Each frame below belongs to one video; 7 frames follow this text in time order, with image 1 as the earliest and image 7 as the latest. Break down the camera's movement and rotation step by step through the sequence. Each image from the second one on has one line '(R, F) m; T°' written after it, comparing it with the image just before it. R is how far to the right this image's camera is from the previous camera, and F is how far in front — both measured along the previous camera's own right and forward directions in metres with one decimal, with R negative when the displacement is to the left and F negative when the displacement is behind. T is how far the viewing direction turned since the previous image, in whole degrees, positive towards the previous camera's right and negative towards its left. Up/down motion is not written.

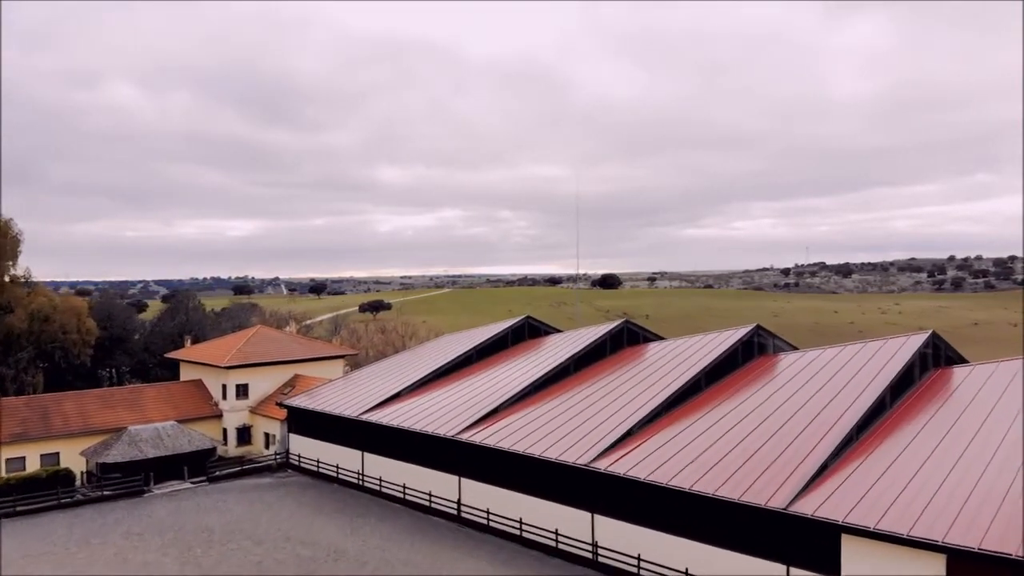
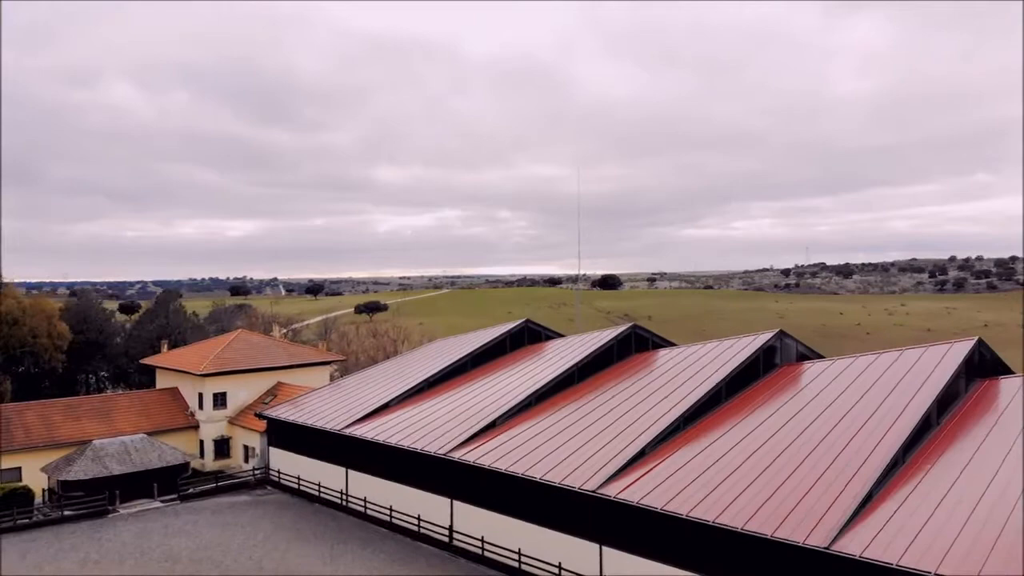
(0.0, +0.6) m; 0°
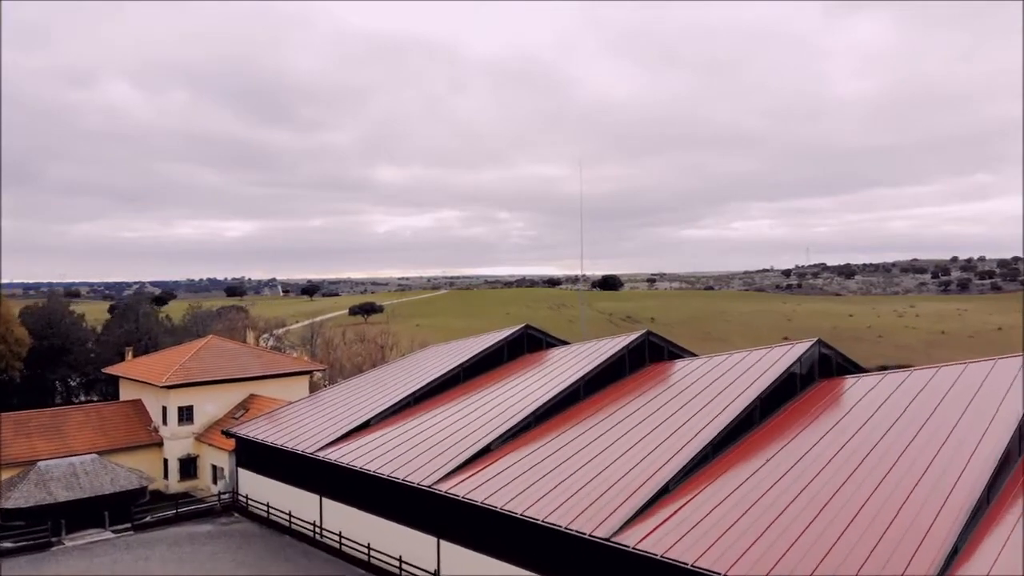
(0.0, +0.9) m; 0°
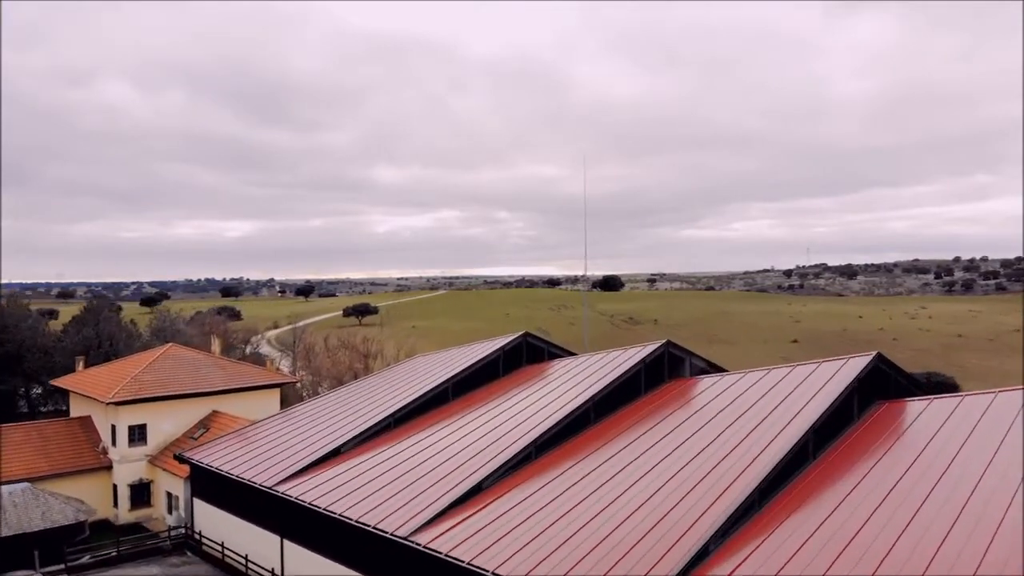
(0.0, +0.9) m; 0°
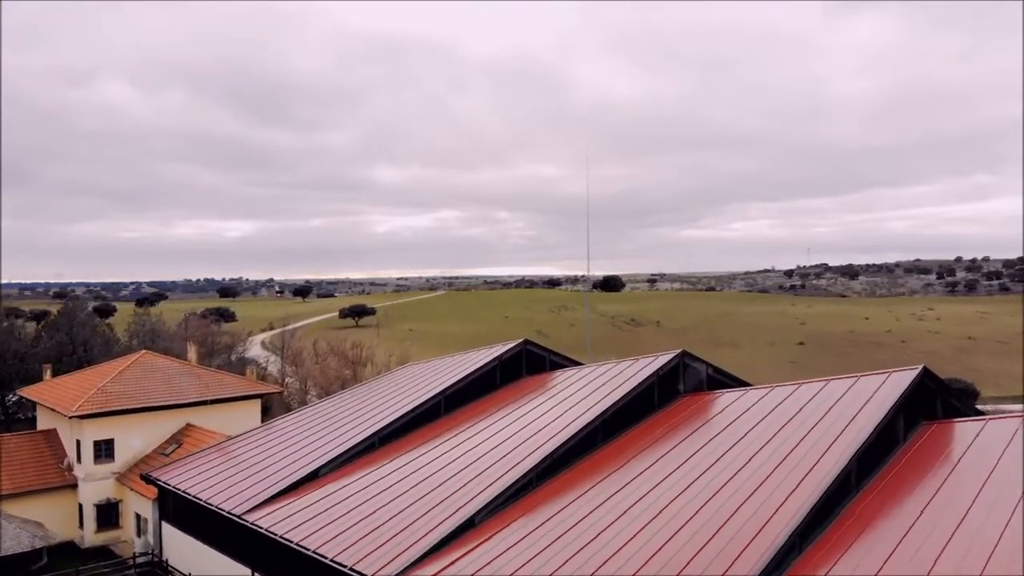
(0.0, +0.5) m; 0°
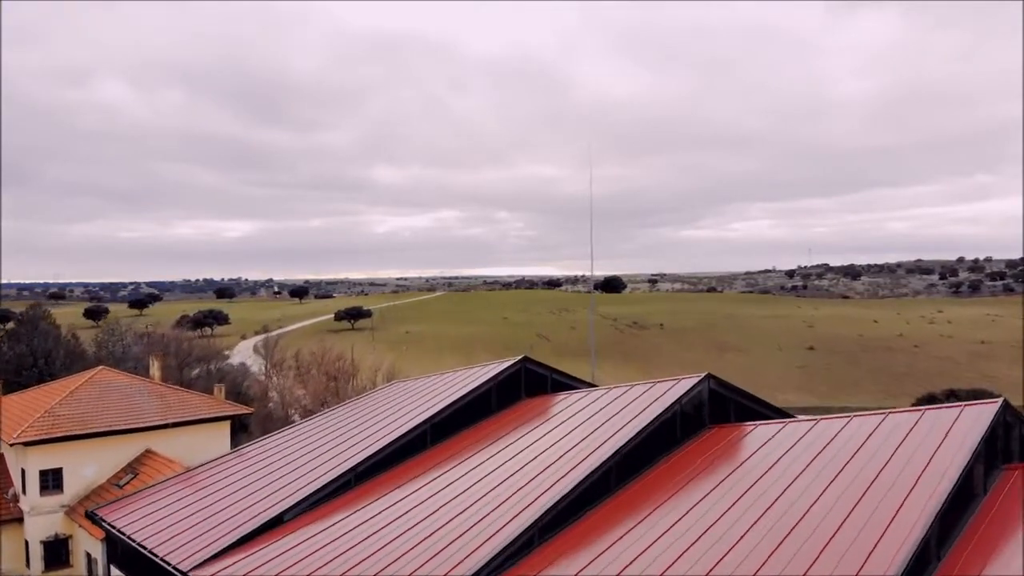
(0.0, +0.7) m; 0°
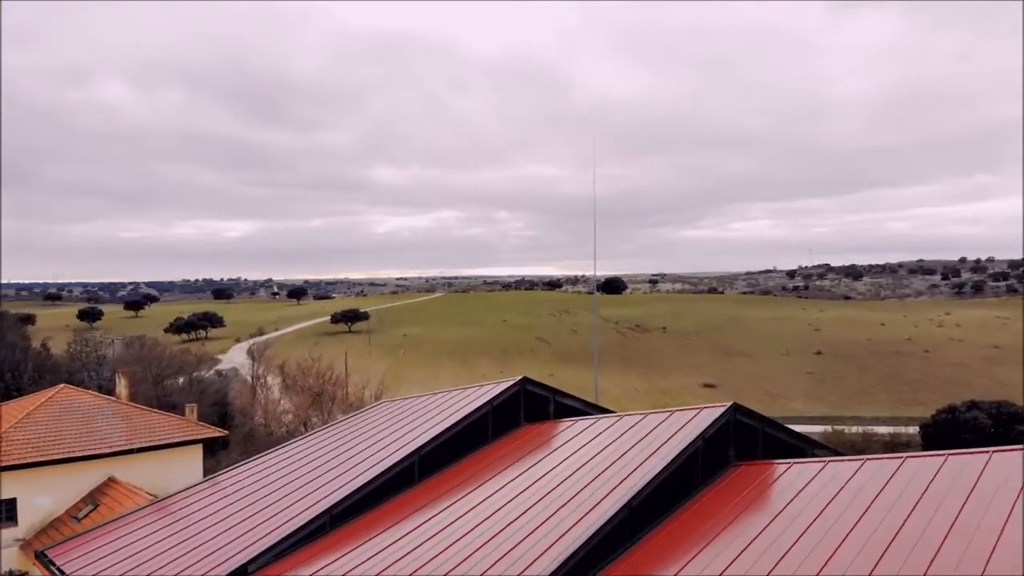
(0.0, +0.5) m; 0°
